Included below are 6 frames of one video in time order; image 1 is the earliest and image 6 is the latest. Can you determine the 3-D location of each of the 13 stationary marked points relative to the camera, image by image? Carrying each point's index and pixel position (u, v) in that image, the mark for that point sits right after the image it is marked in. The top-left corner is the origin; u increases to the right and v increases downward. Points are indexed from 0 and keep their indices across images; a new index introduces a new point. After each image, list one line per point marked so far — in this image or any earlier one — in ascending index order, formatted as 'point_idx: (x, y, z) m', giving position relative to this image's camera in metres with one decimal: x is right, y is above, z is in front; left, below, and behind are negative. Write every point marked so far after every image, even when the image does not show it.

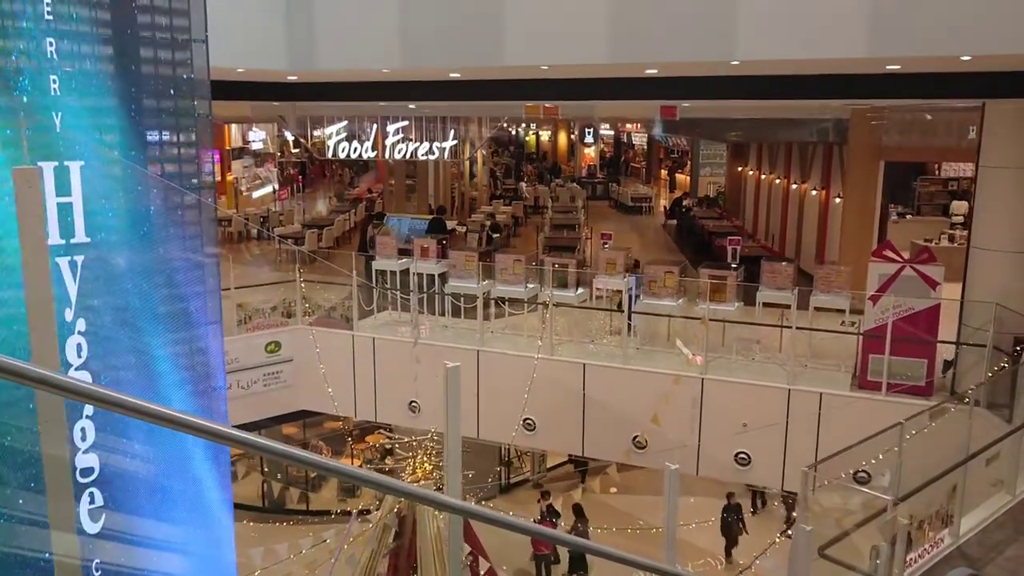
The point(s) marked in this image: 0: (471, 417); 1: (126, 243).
0: (-0.4, -1.4, +9.4) m
1: (-2.0, +0.2, +4.4) m
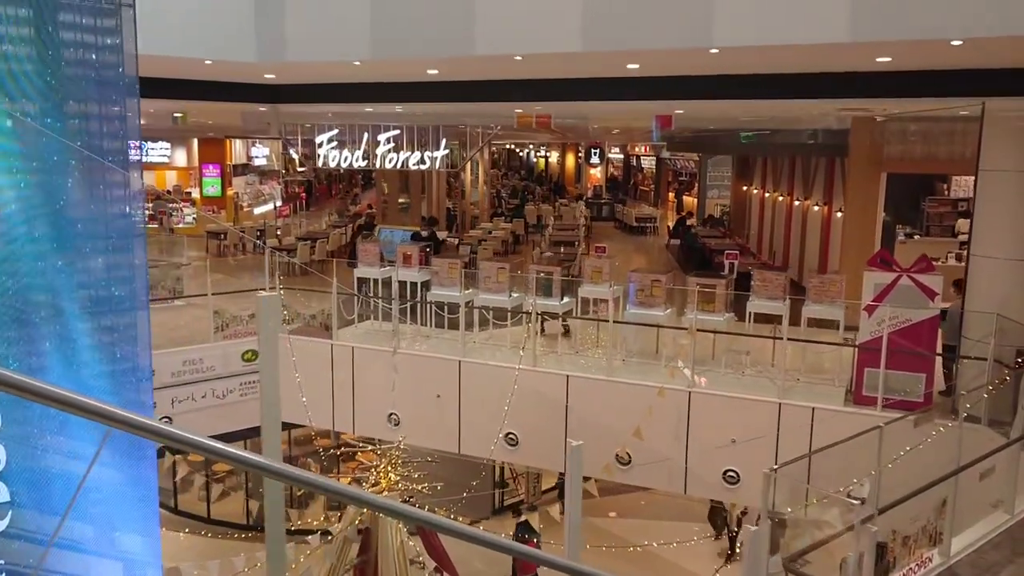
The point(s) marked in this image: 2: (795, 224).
0: (-0.6, -1.5, +9.0) m
1: (-2.3, +0.3, +4.1) m
2: (+4.8, +1.1, +14.3) m
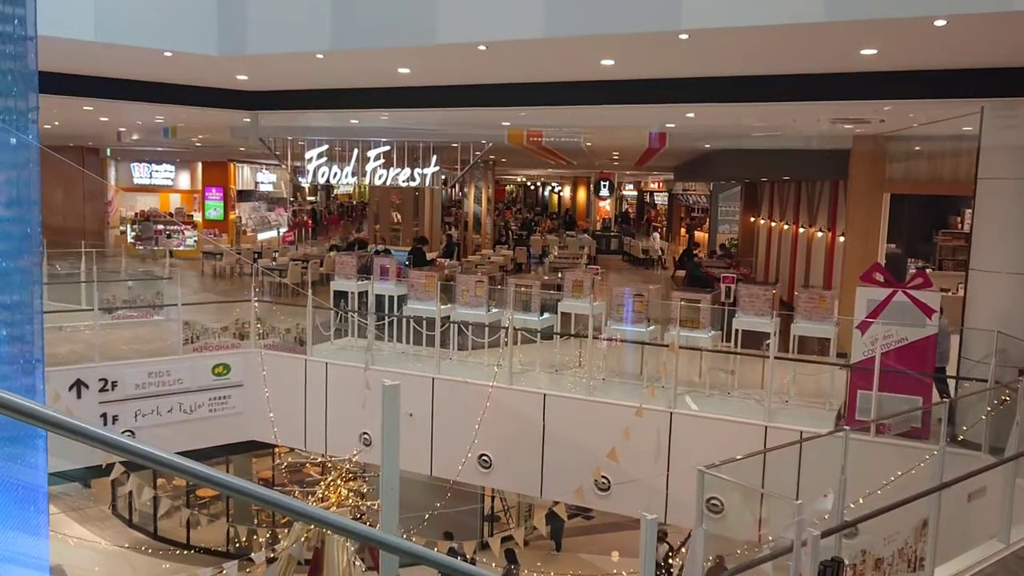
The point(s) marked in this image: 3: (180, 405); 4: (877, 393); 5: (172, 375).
0: (-0.9, -1.6, +8.6) m
1: (-2.6, +0.5, +3.8) m
2: (+4.7, +0.6, +13.9) m
3: (-3.5, -1.2, +9.0) m
4: (+2.9, -0.8, +6.8) m
5: (-3.6, -0.9, +9.0) m
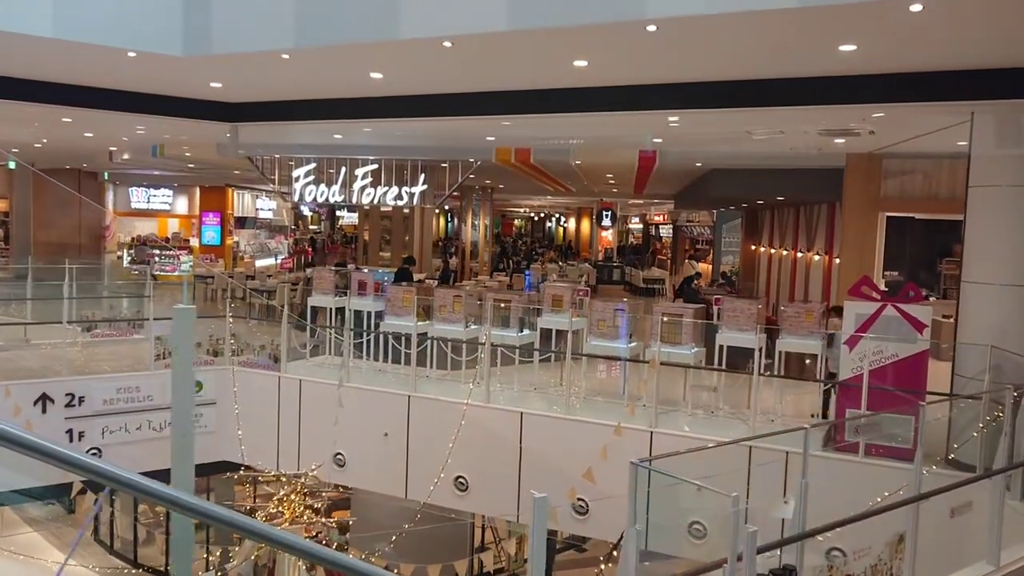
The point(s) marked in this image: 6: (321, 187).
0: (-1.1, -1.8, +8.2) m
1: (-2.8, +0.5, +3.6) m
2: (+4.6, +0.2, +13.6) m
3: (-3.7, -1.4, +8.8) m
4: (+2.7, -0.9, +6.4) m
5: (-3.8, -1.1, +8.8) m
6: (-2.6, +1.4, +11.4) m
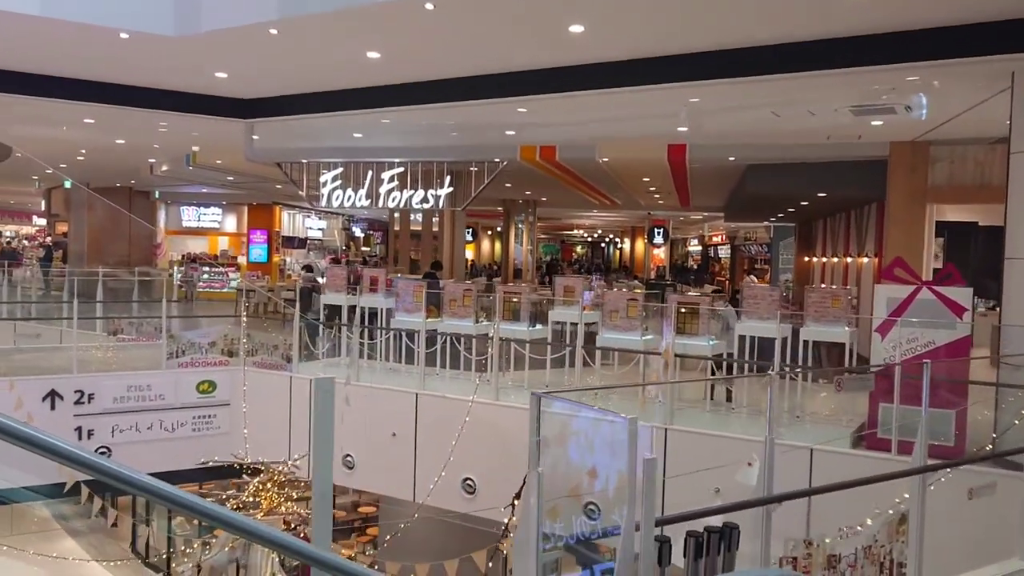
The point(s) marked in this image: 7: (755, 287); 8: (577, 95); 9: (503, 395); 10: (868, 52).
0: (-1.0, -1.7, +7.9) m
1: (-3.1, +0.8, +3.5) m
2: (+5.1, +0.1, +12.8) m
3: (-3.6, -1.4, +8.6) m
4: (+2.7, -0.8, +5.8) m
5: (-3.7, -1.0, +8.7) m
6: (-2.2, +1.3, +11.3) m
7: (+2.0, 0.0, +6.9) m
8: (+0.6, +1.7, +7.4) m
9: (-0.1, -0.9, +7.5) m
10: (+2.5, +1.6, +5.9) m
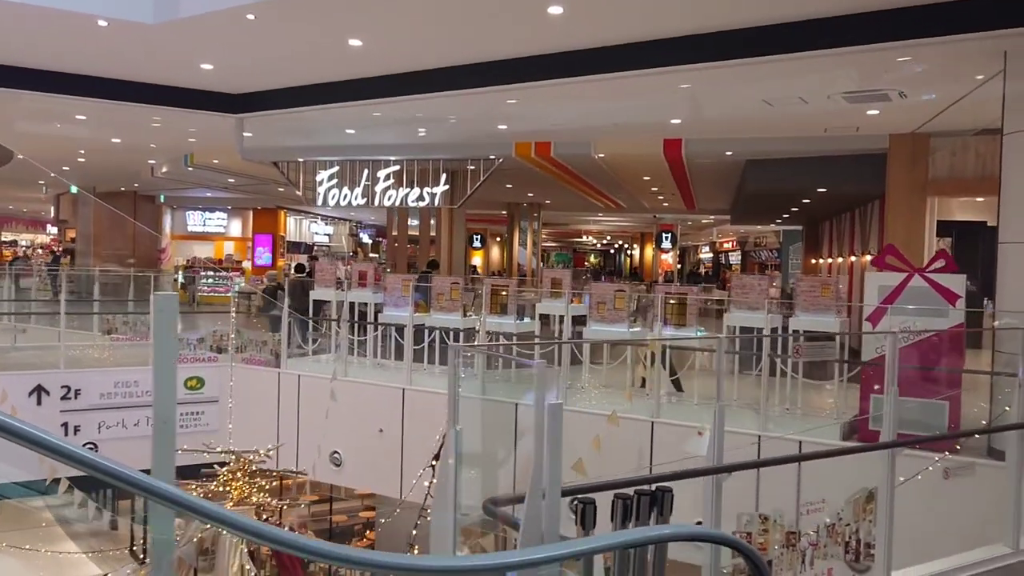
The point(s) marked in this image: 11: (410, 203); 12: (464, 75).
0: (-1.1, -1.7, +7.7) m
1: (-3.3, +0.9, +3.4) m
2: (+5.1, +0.1, +12.6) m
3: (-3.7, -1.3, +8.5) m
4: (+2.5, -0.7, +5.6) m
5: (-3.8, -1.0, +8.6) m
6: (-2.3, +1.3, +11.2) m
7: (+1.9, +0.1, +6.8) m
8: (+0.5, +1.7, +7.3) m
9: (-0.2, -0.9, +7.4) m
10: (+2.3, +1.7, +5.8) m
11: (-1.3, +1.1, +10.9) m
12: (-0.4, +1.9, +7.7) m
